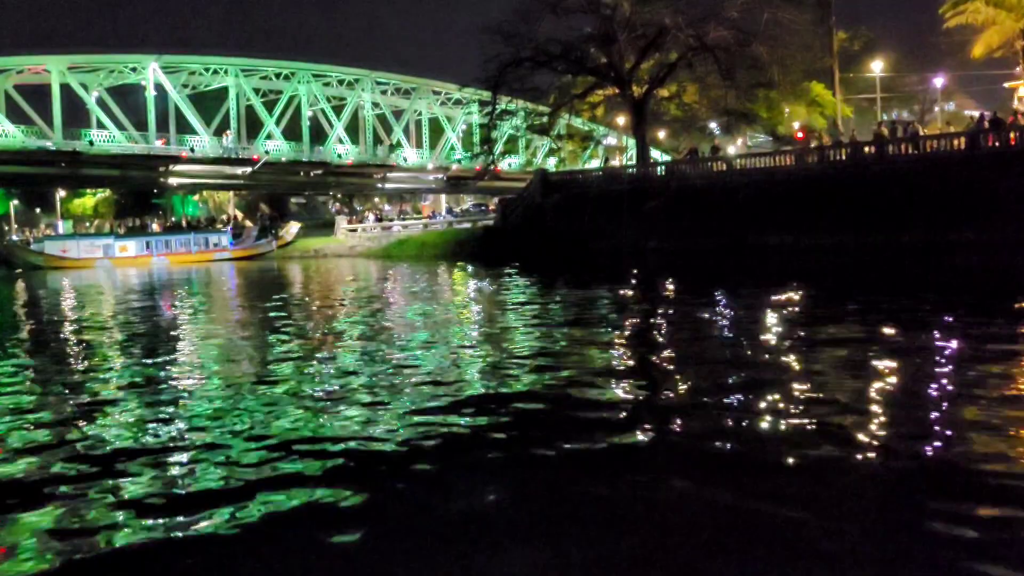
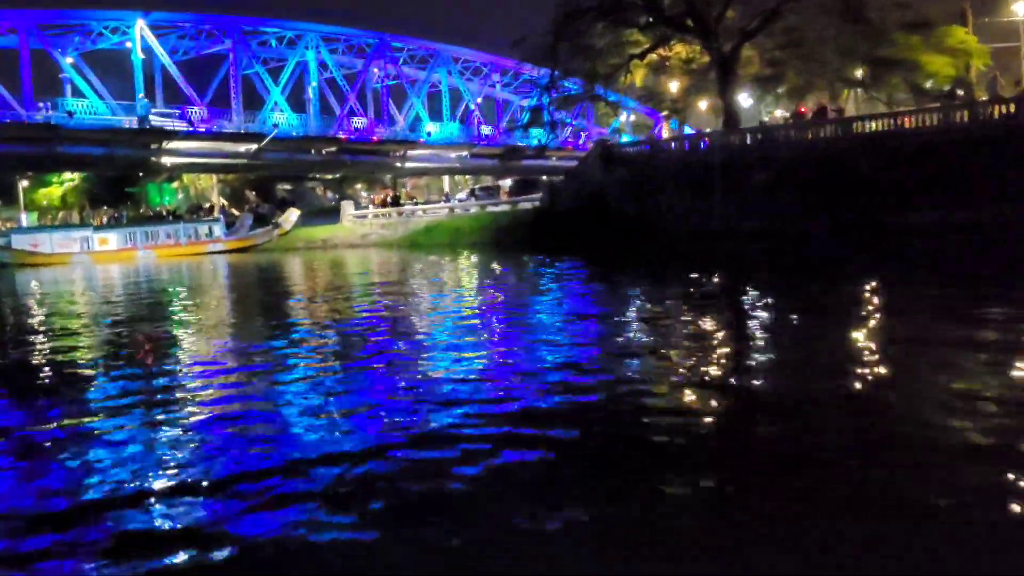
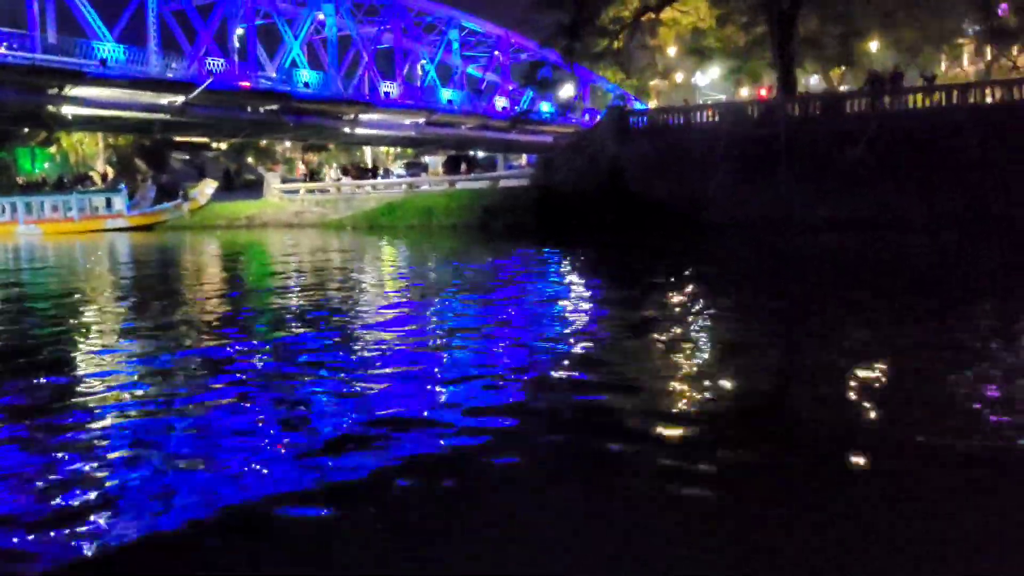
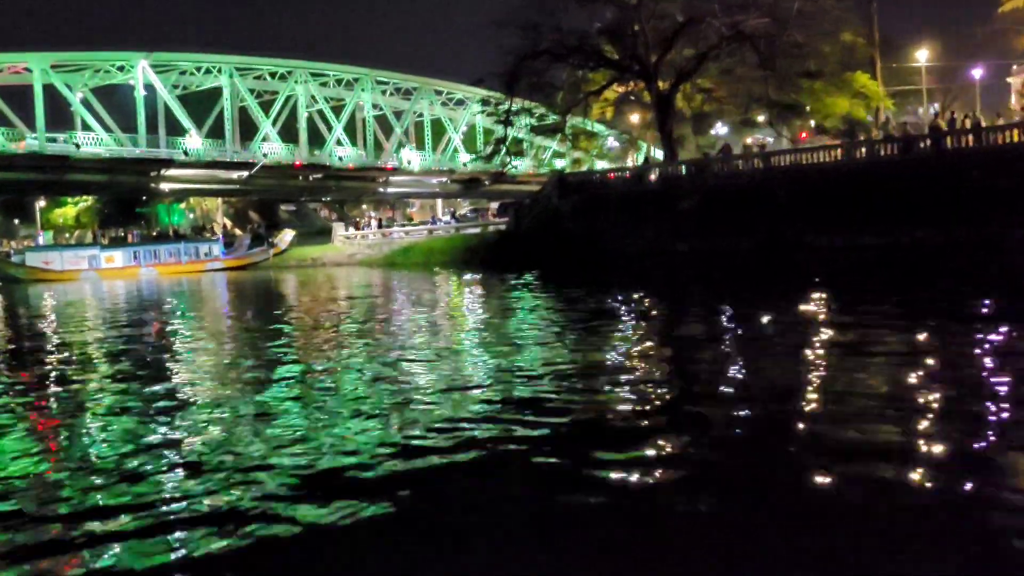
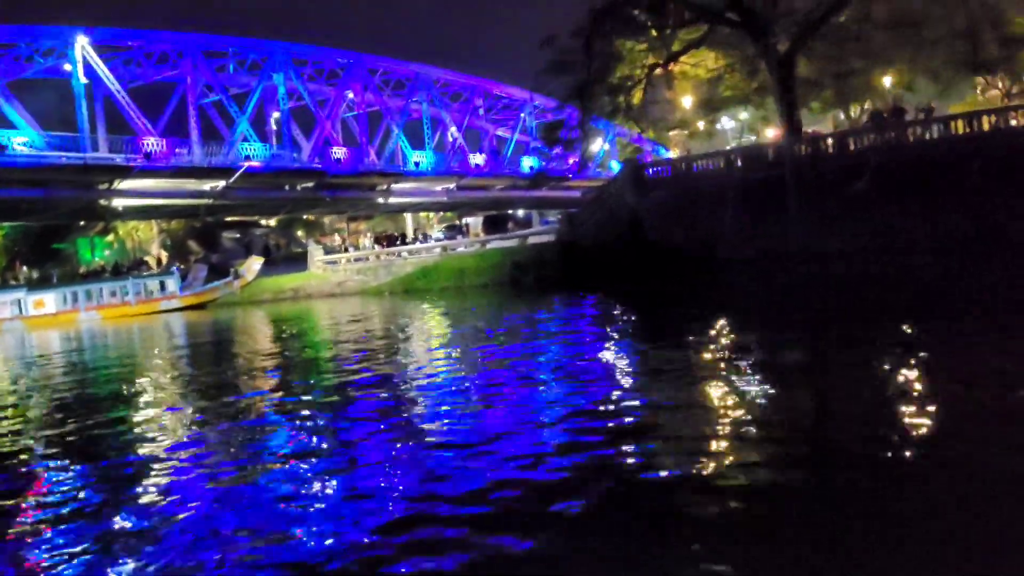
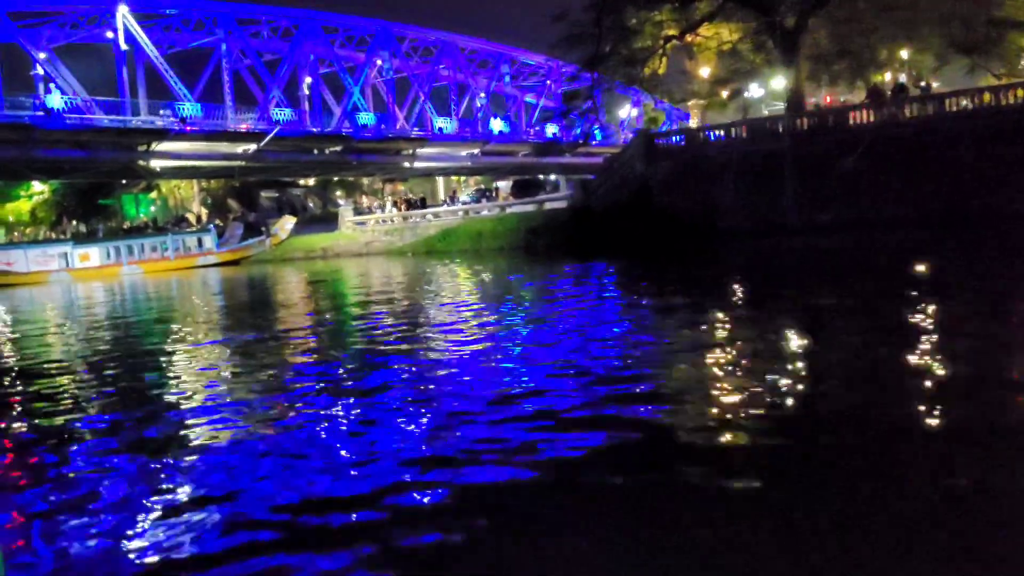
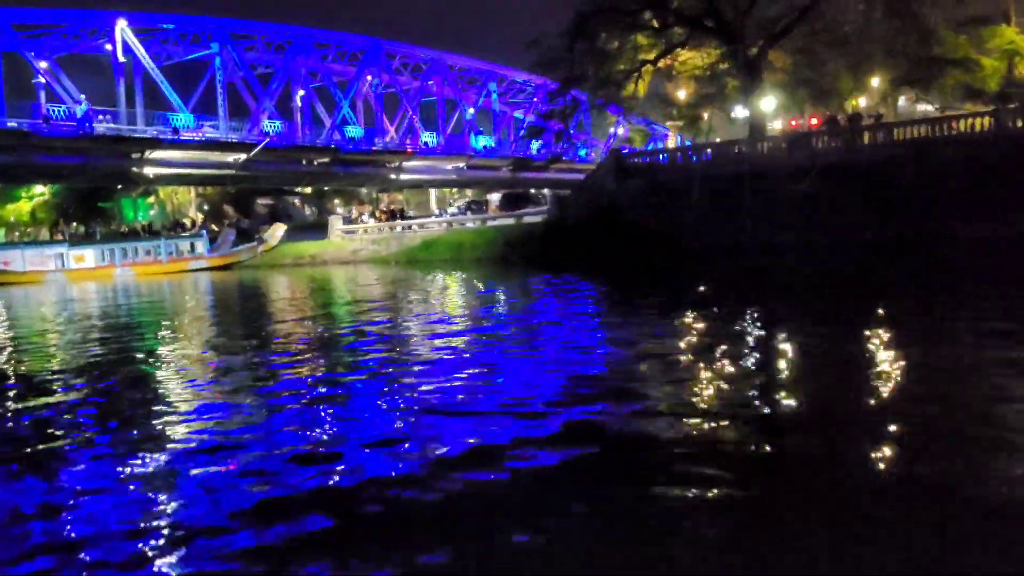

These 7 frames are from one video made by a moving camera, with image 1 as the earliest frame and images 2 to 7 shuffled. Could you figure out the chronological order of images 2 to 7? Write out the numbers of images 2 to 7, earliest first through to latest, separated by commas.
4, 2, 7, 6, 5, 3
